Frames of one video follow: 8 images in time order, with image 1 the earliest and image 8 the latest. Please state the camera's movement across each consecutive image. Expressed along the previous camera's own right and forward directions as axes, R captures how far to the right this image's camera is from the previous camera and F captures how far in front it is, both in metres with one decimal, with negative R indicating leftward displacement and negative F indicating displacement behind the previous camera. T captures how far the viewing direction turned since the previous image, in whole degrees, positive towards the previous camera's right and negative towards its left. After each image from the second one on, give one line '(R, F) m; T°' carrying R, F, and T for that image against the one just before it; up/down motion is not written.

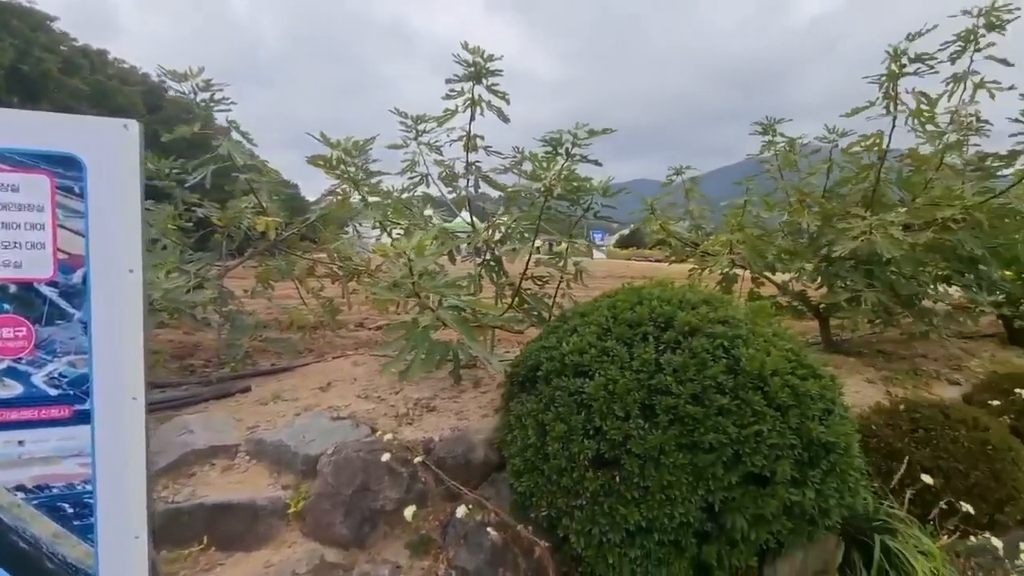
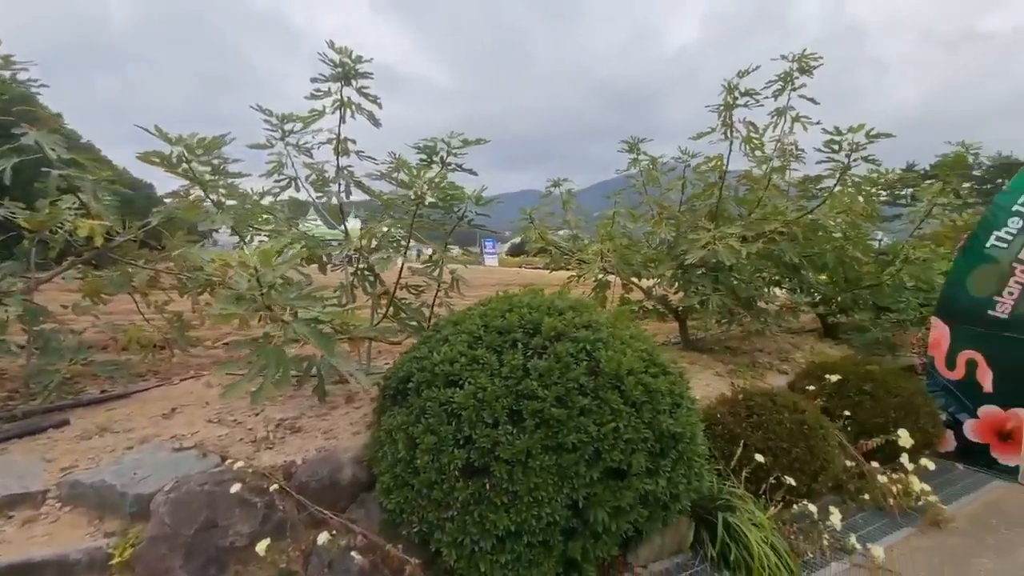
(+0.1, 0.0) m; +12°
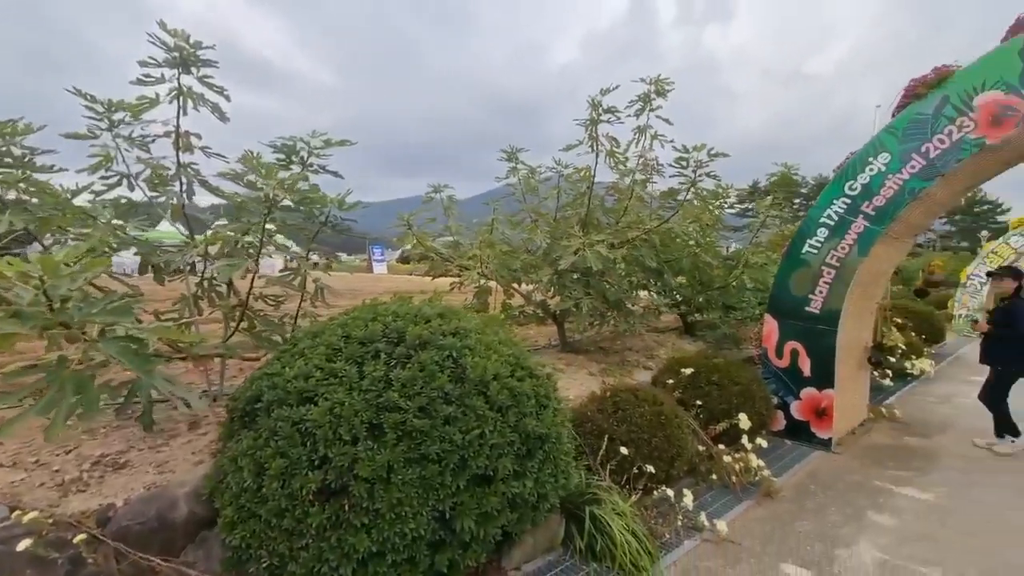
(+0.1, 0.0) m; +12°
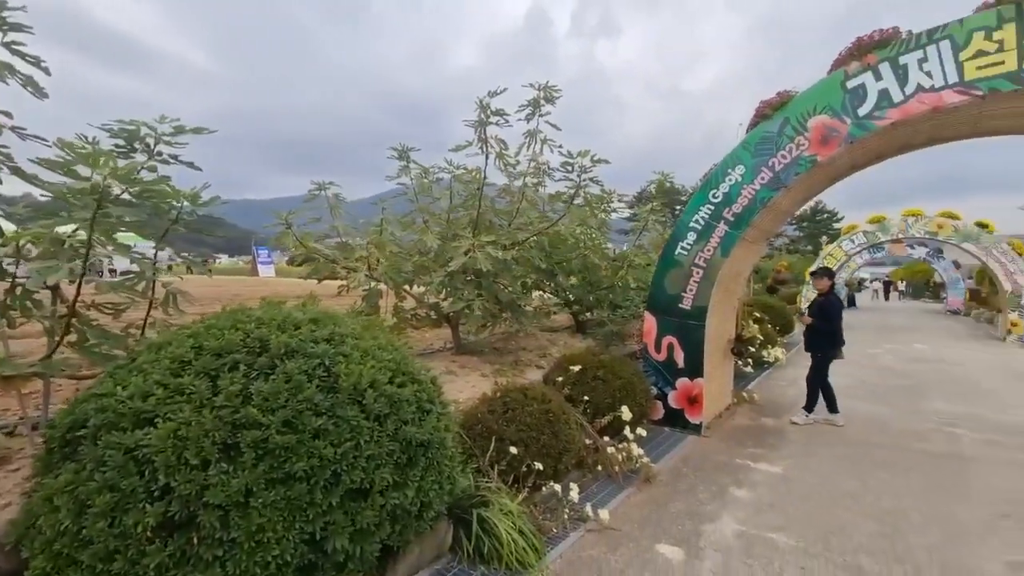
(+0.1, 0.0) m; +11°
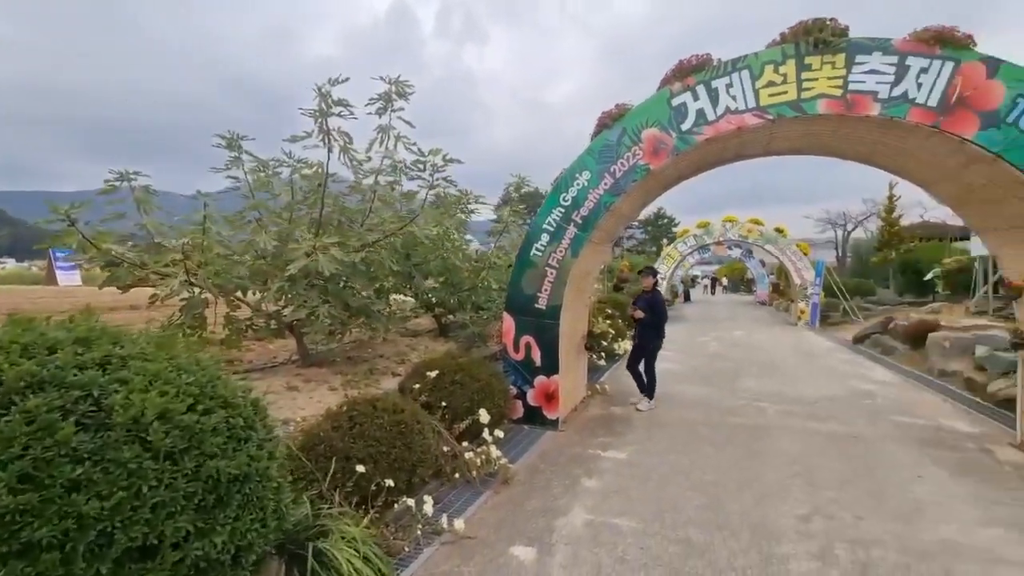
(+0.2, +0.1) m; +15°
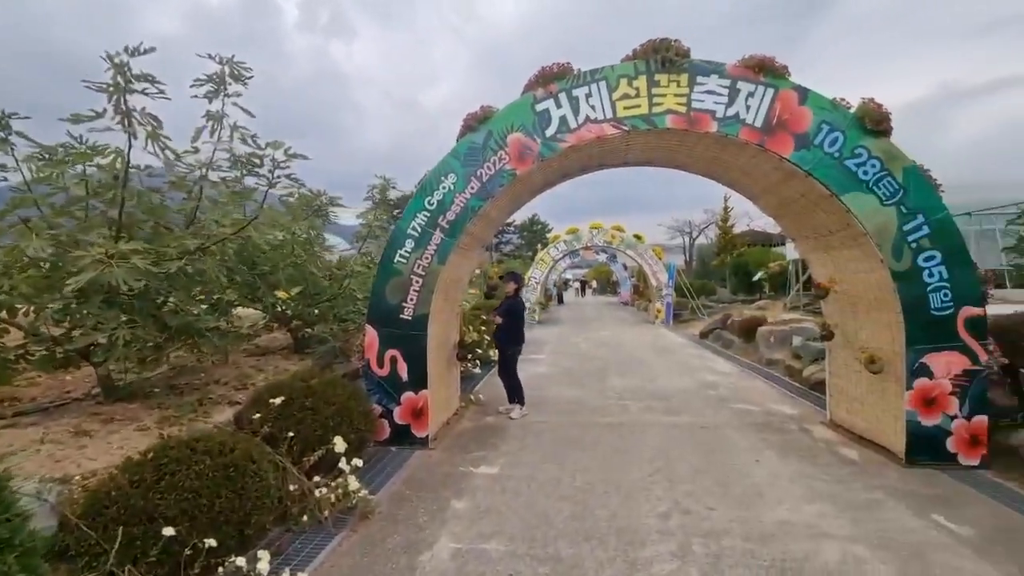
(+0.2, +0.2) m; +14°
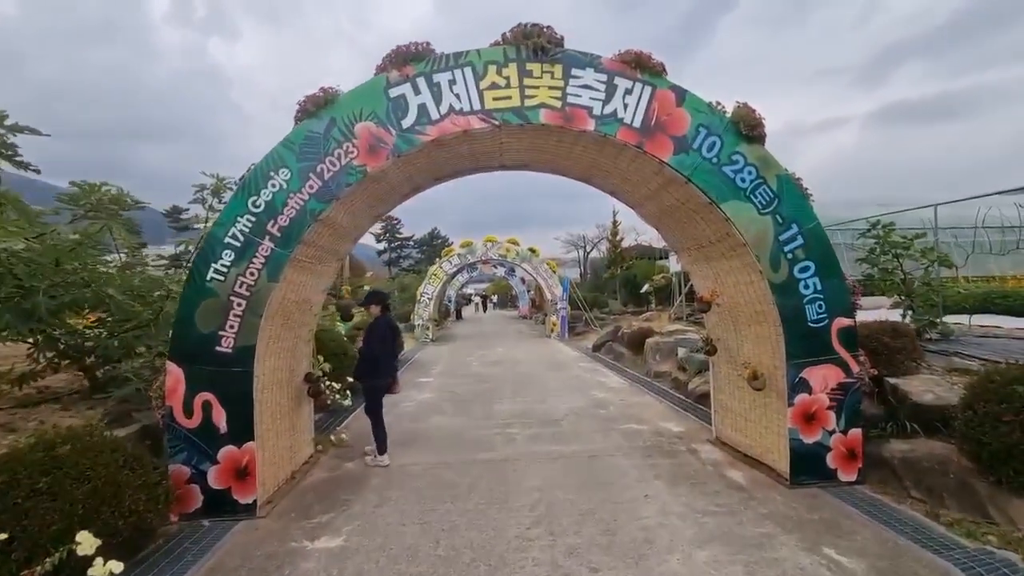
(+0.4, +0.7) m; +11°
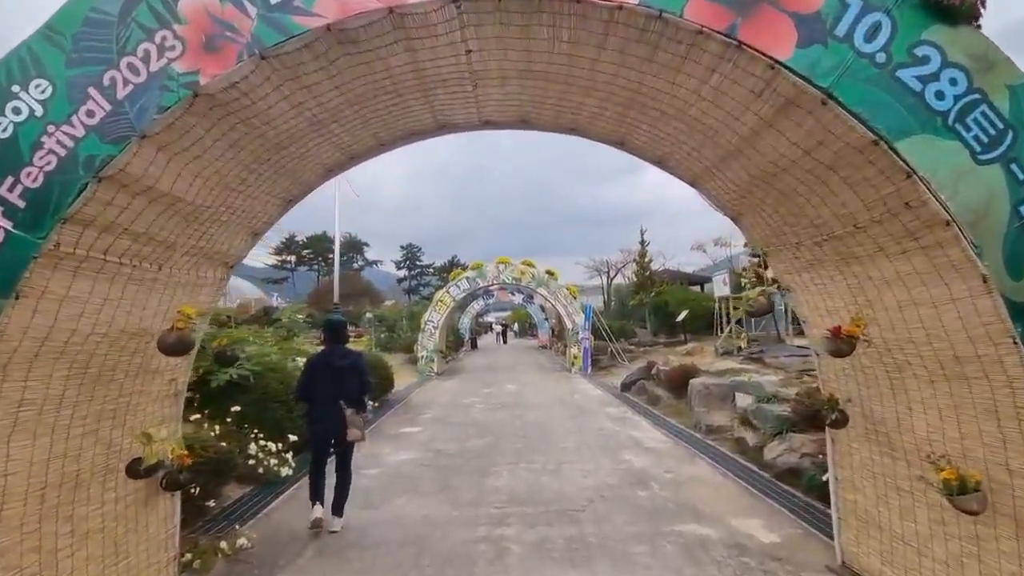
(+0.2, +2.0) m; -3°
